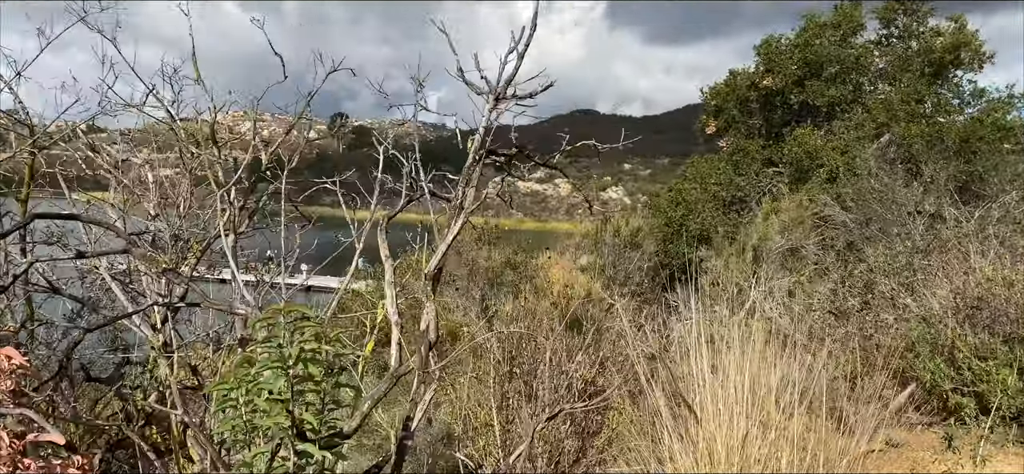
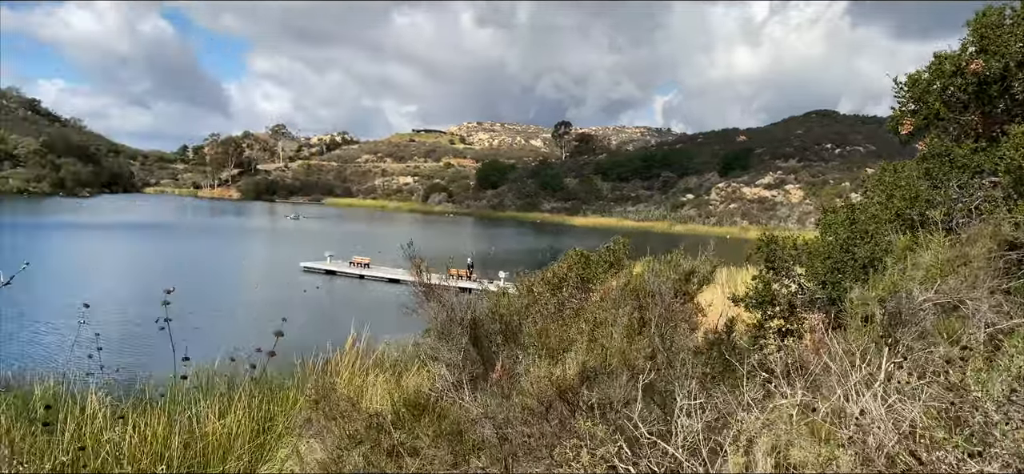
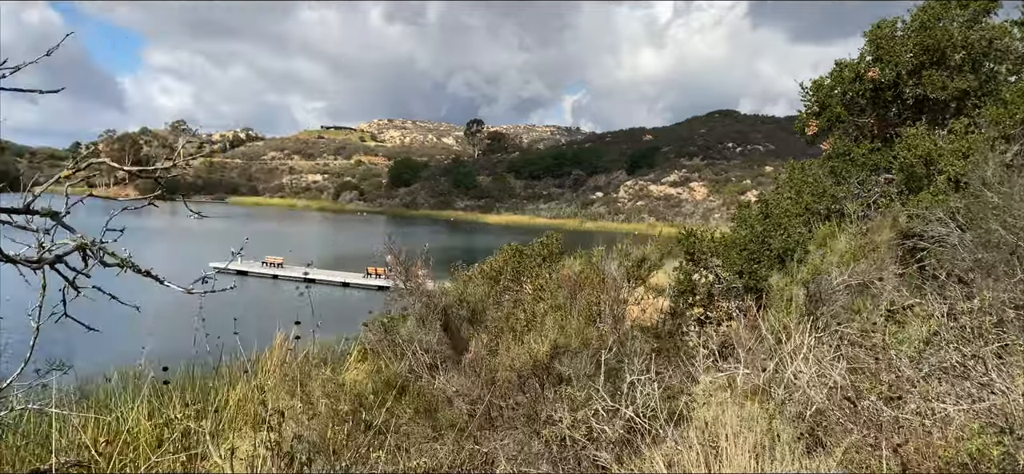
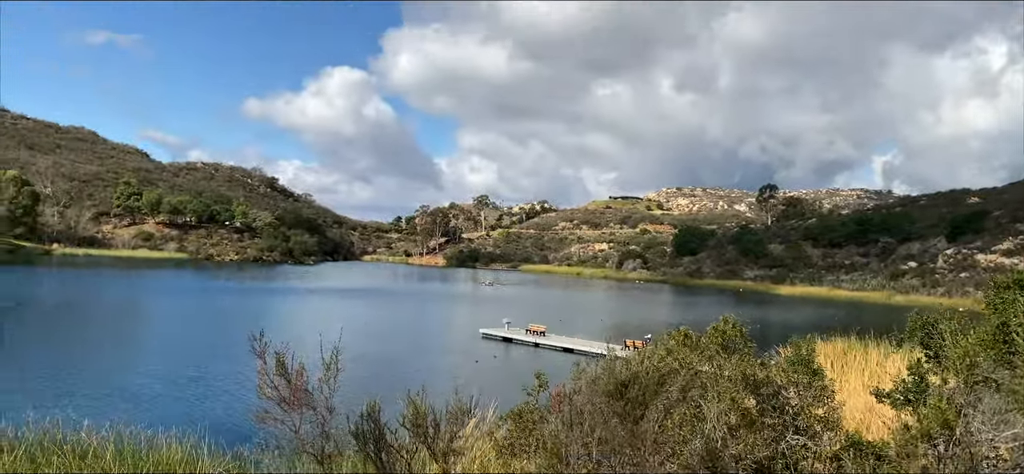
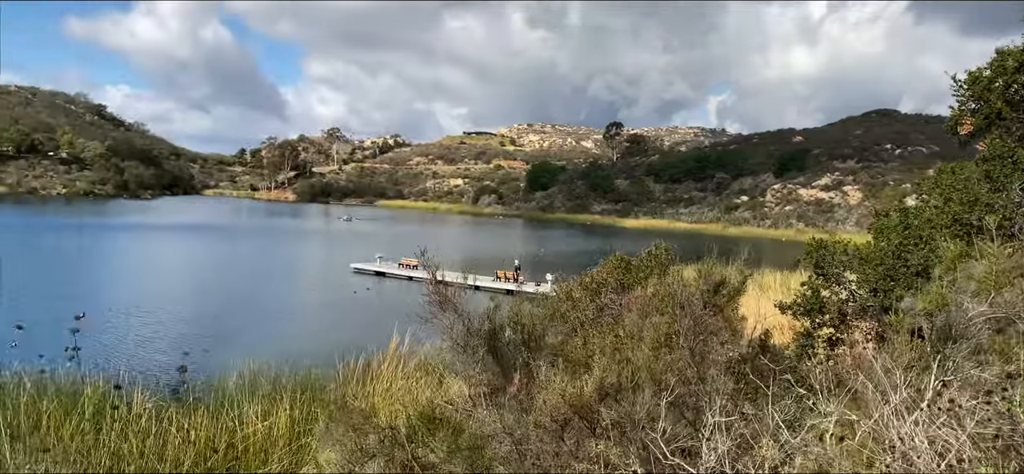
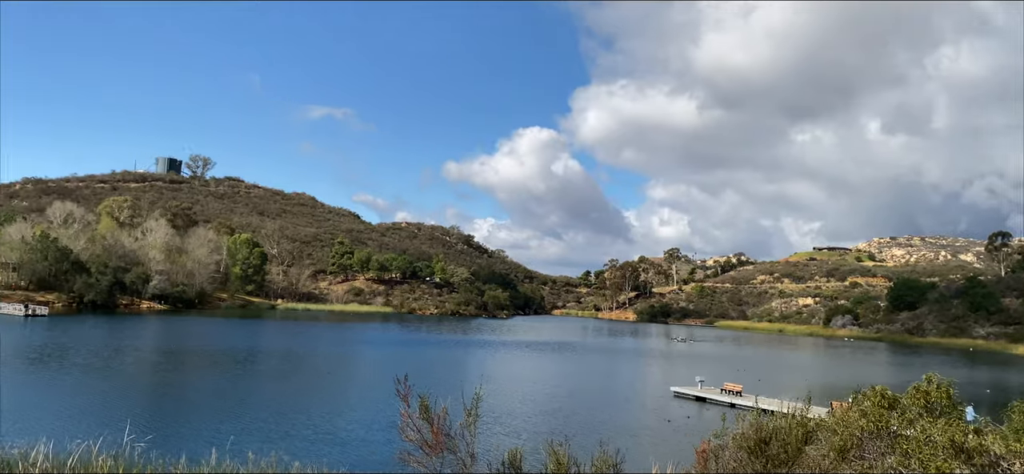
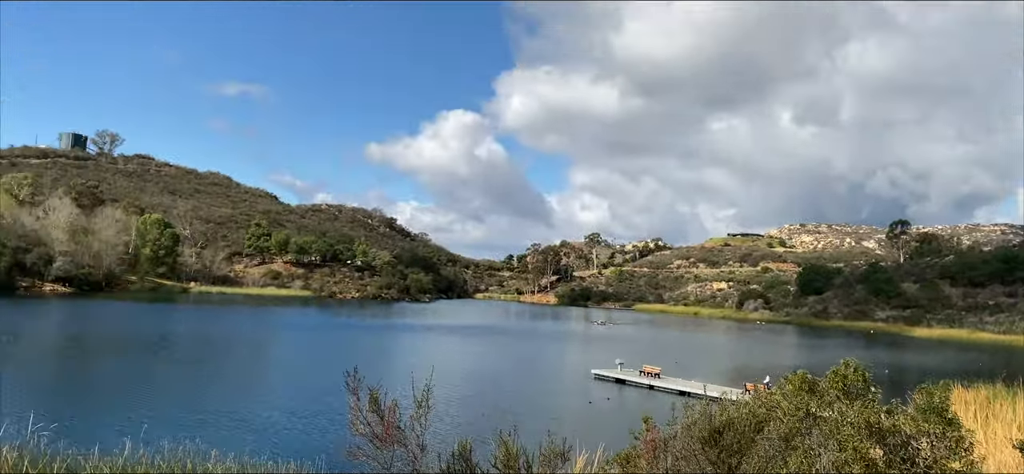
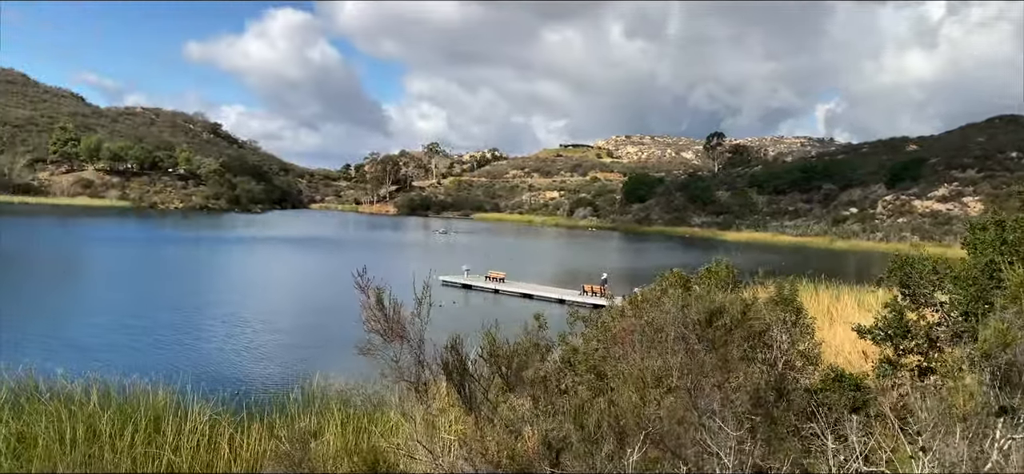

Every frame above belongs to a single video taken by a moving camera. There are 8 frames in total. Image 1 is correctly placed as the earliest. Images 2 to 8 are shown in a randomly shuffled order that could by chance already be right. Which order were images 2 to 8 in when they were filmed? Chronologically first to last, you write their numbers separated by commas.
3, 2, 5, 8, 4, 7, 6
